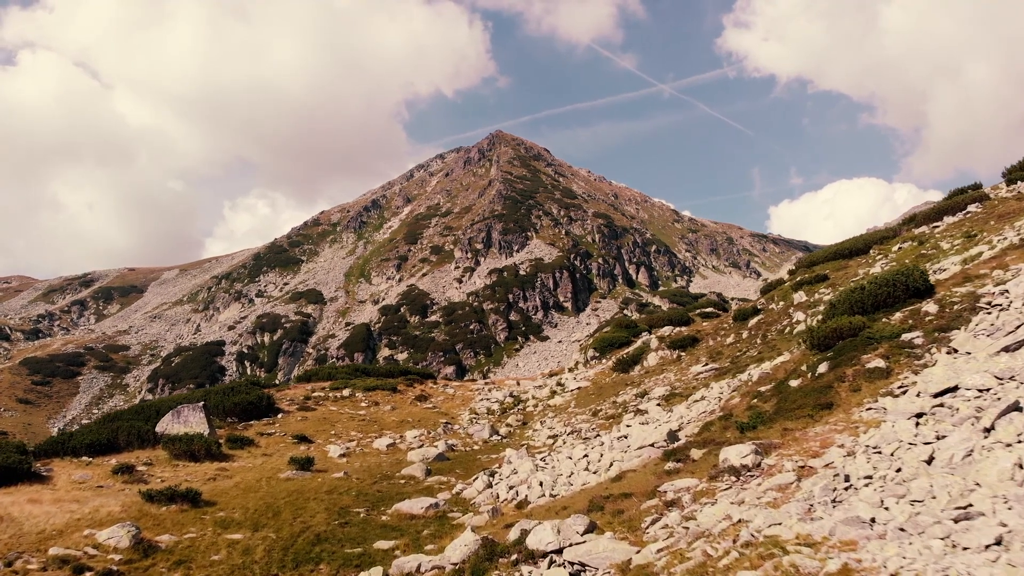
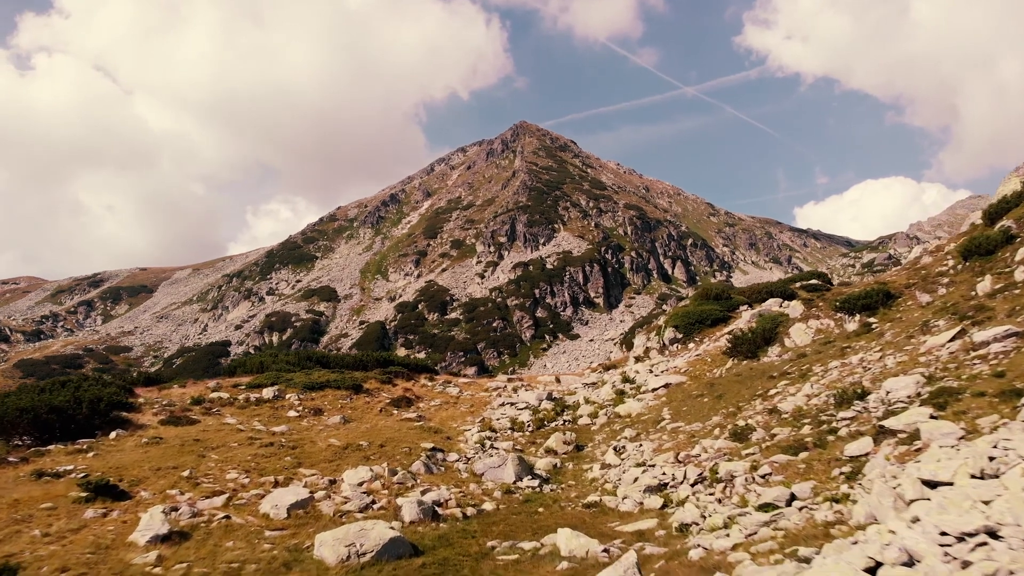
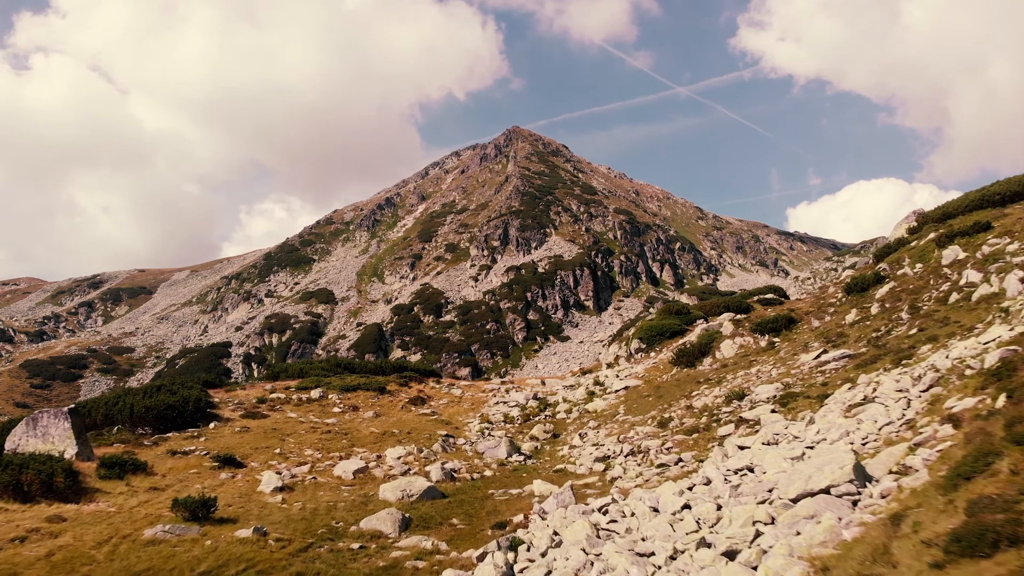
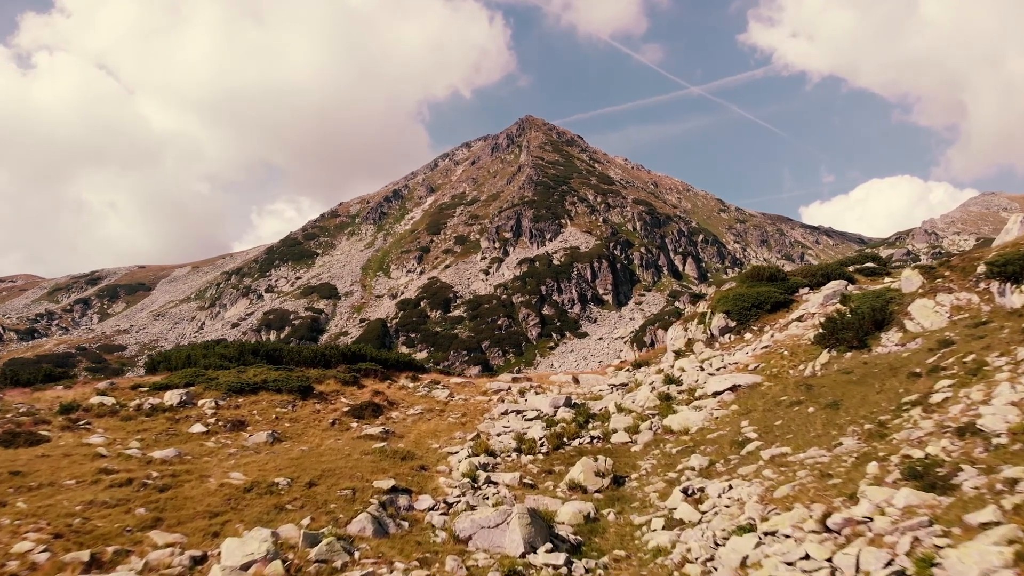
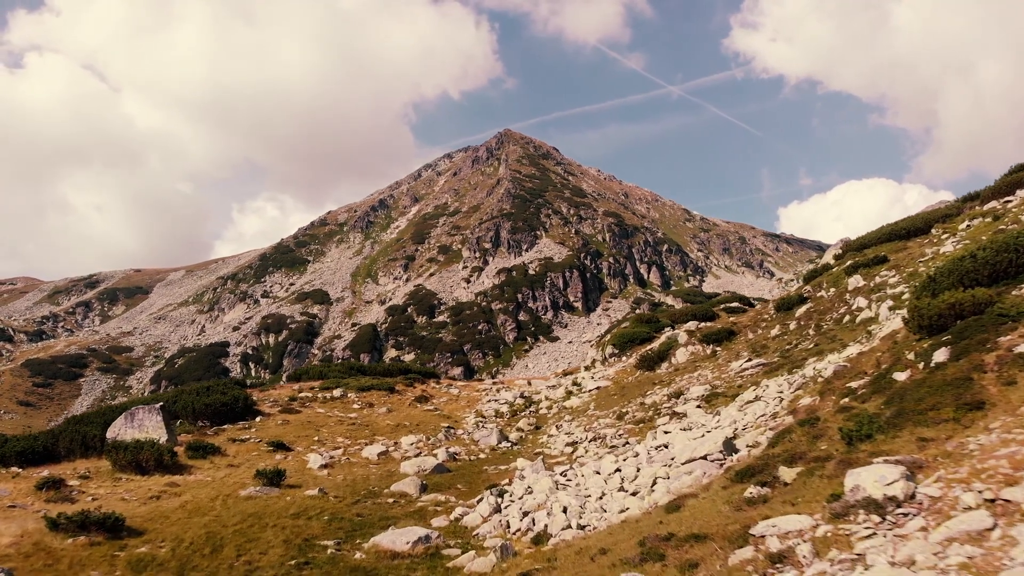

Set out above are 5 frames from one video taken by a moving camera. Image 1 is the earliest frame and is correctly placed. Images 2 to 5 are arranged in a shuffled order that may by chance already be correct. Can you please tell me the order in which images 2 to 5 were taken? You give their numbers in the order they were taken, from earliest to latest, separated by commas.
5, 3, 2, 4
